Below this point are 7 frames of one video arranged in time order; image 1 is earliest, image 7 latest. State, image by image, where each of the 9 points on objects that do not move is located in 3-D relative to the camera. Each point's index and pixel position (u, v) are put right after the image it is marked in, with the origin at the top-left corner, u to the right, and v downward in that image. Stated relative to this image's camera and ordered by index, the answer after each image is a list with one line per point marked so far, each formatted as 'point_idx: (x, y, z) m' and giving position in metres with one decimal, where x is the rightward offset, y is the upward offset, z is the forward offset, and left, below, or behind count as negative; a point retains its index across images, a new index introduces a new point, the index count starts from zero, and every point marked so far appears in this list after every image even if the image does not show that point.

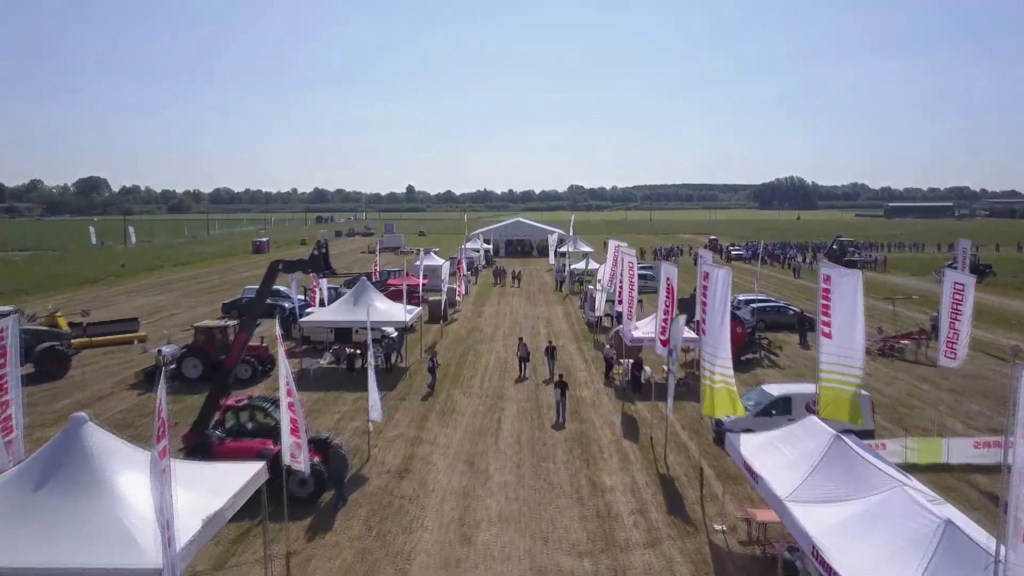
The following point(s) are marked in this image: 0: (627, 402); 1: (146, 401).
0: (+2.4, -2.4, +17.6) m
1: (-7.7, -2.3, +18.1) m
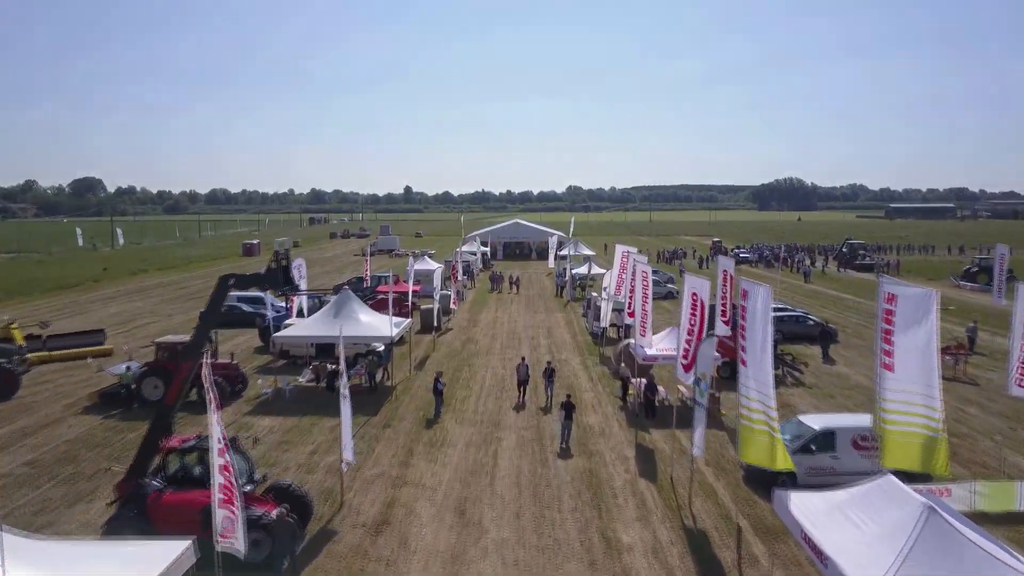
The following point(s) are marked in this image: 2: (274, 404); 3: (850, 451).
0: (+2.3, -2.6, +15.5) m
1: (-7.7, -2.6, +16.1) m
2: (-4.9, -2.4, +17.7) m
3: (+4.8, -2.3, +12.3) m
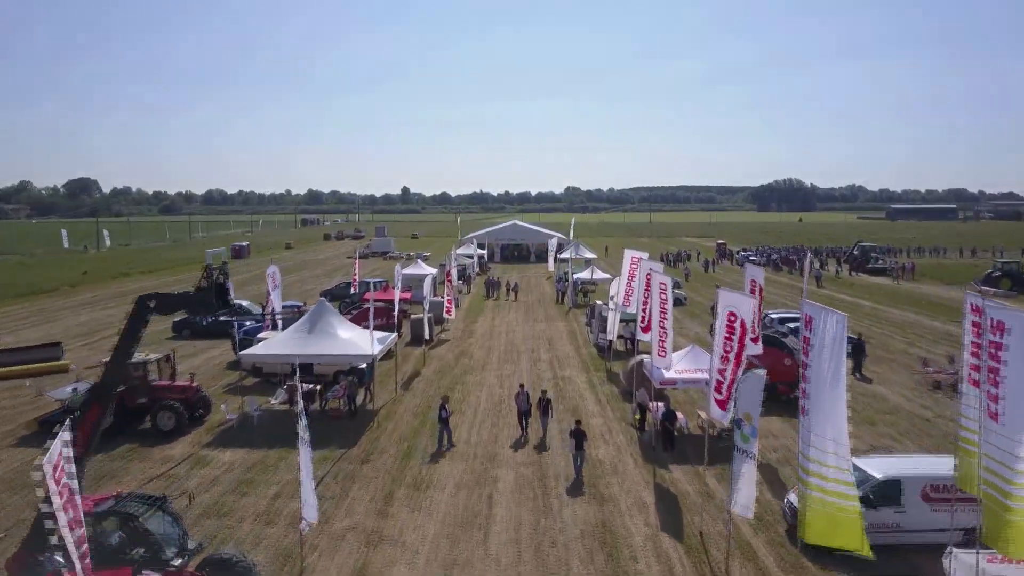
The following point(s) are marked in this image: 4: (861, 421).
0: (+2.3, -2.8, +13.4) m
1: (-7.7, -2.8, +13.9) m
2: (-4.9, -2.6, +15.5) m
3: (+4.8, -2.5, +10.1) m
4: (+6.7, -2.5, +16.6) m
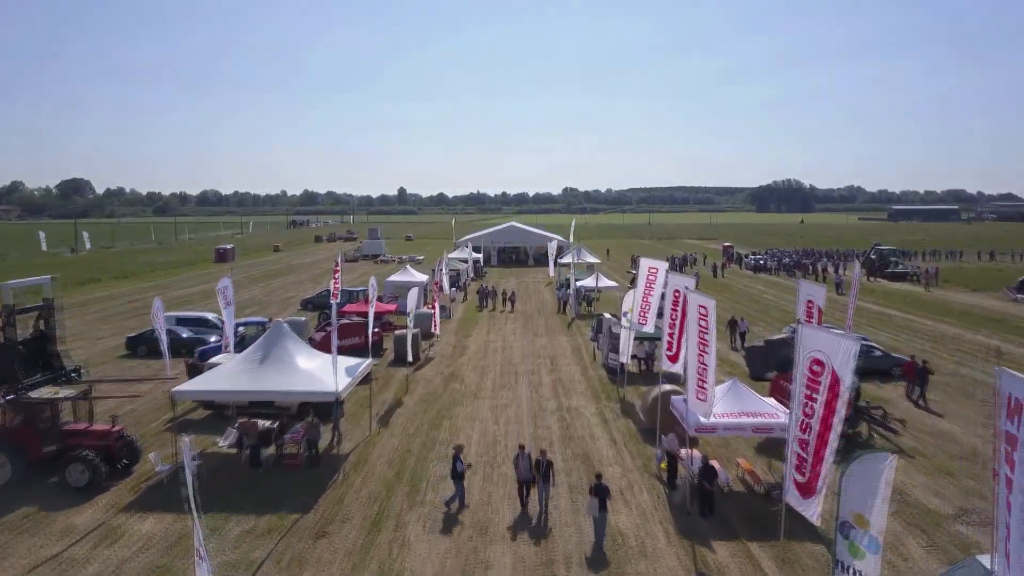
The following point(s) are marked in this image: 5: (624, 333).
0: (+2.3, -3.1, +10.3) m
1: (-7.8, -3.1, +10.9) m
2: (-4.9, -2.9, +12.5) m
3: (+4.7, -2.8, +7.1) m
4: (+6.6, -2.9, +13.5) m
5: (+2.5, -1.0, +19.1) m
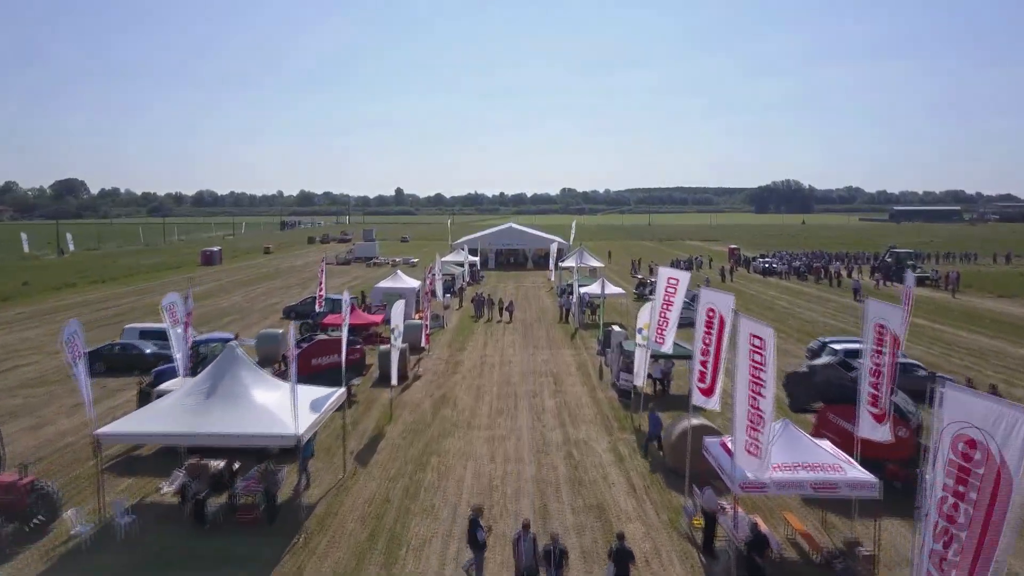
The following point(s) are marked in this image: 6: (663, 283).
0: (+2.3, -3.3, +8.0) m
1: (-7.8, -3.3, +8.5) m
2: (-4.9, -3.1, +10.1) m
3: (+4.7, -3.1, +4.7) m
4: (+6.6, -3.1, +11.2) m
5: (+2.5, -1.2, +16.8) m
6: (+2.8, +0.1, +16.0) m
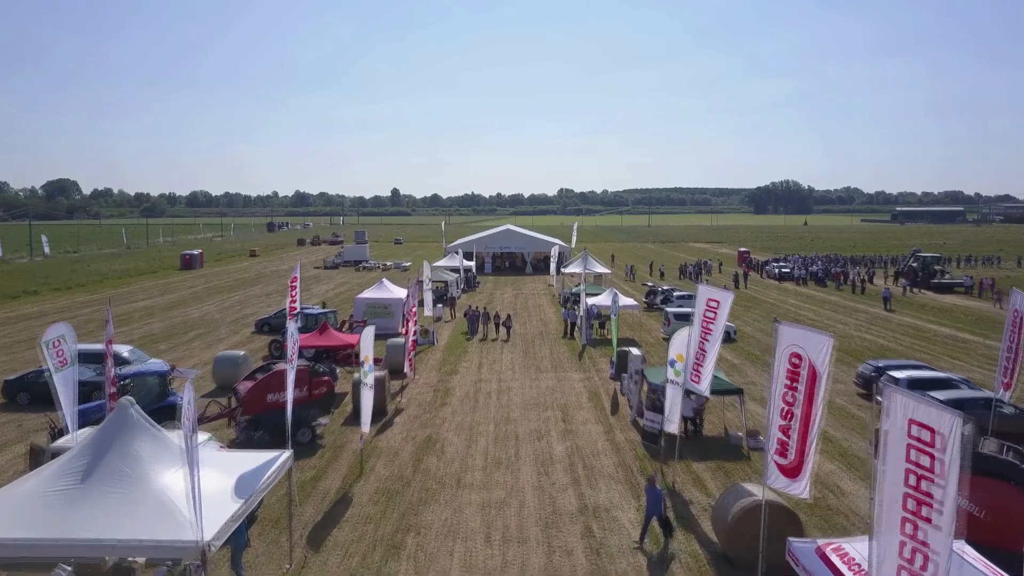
0: (+2.3, -3.7, +4.7) m
1: (-7.7, -3.7, +5.1) m
2: (-4.9, -3.5, +6.8) m
3: (+4.8, -3.4, +1.4) m
4: (+6.7, -3.4, +7.9) m
5: (+2.5, -1.6, +13.5) m
6: (+2.8, -0.3, +12.6) m
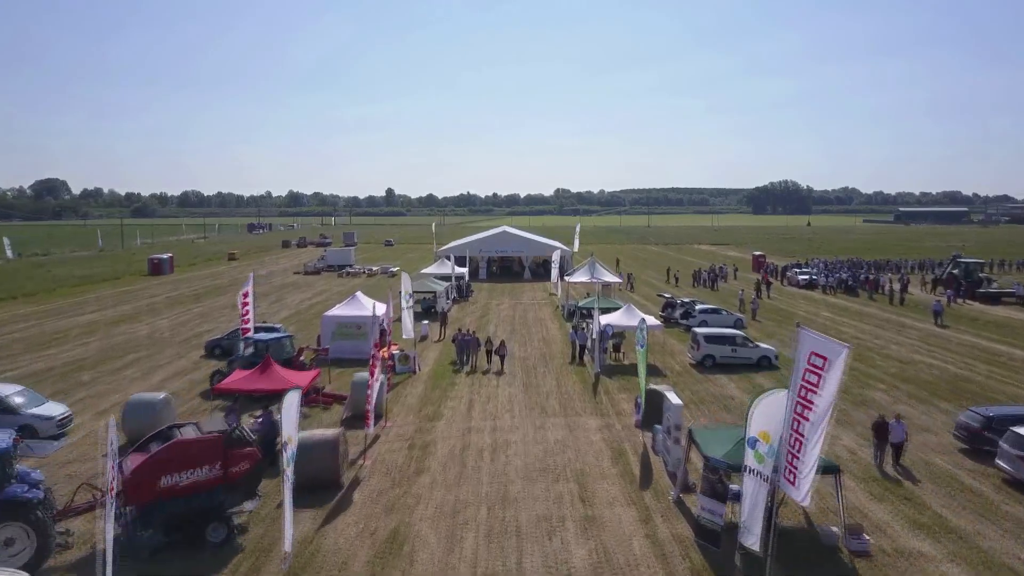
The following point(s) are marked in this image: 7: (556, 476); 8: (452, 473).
0: (+2.3, -4.1, +0.2) m
1: (-7.7, -4.1, +0.6) m
2: (-4.9, -3.9, +2.3) m
3: (+4.8, -3.8, -3.0) m
4: (+6.7, -3.8, +3.5) m
5: (+2.5, -2.0, +9.0) m
6: (+2.8, -0.7, +8.2) m
7: (+0.7, -2.9, +13.3) m
8: (-0.9, -2.9, +13.3) m
